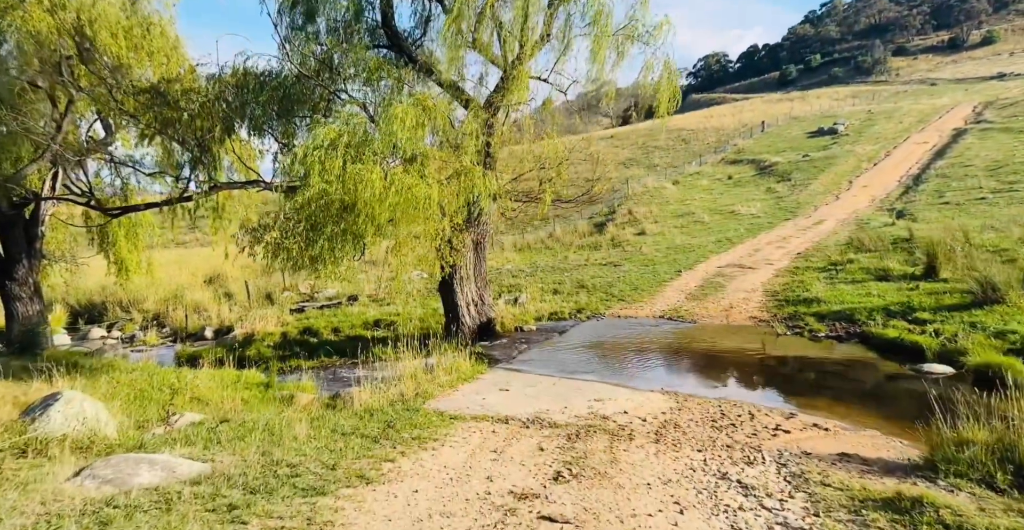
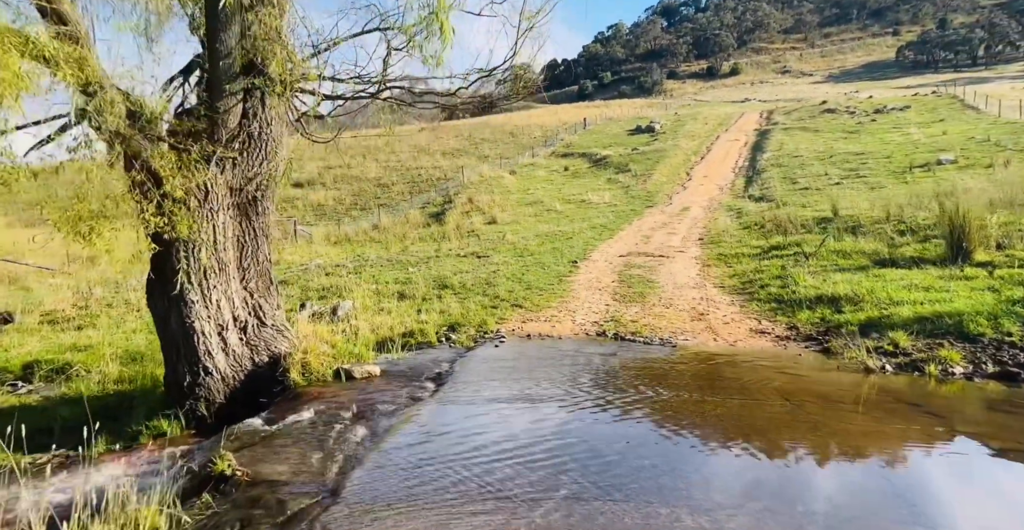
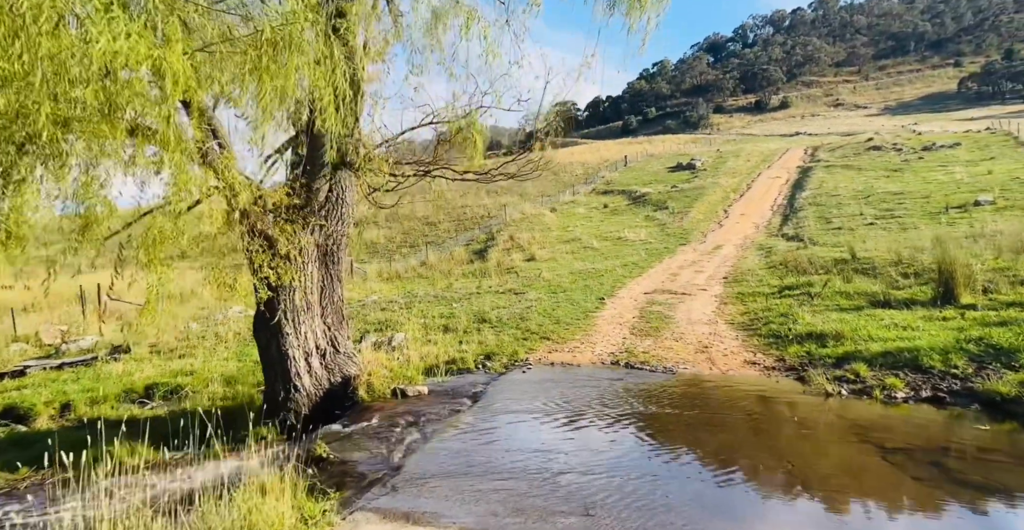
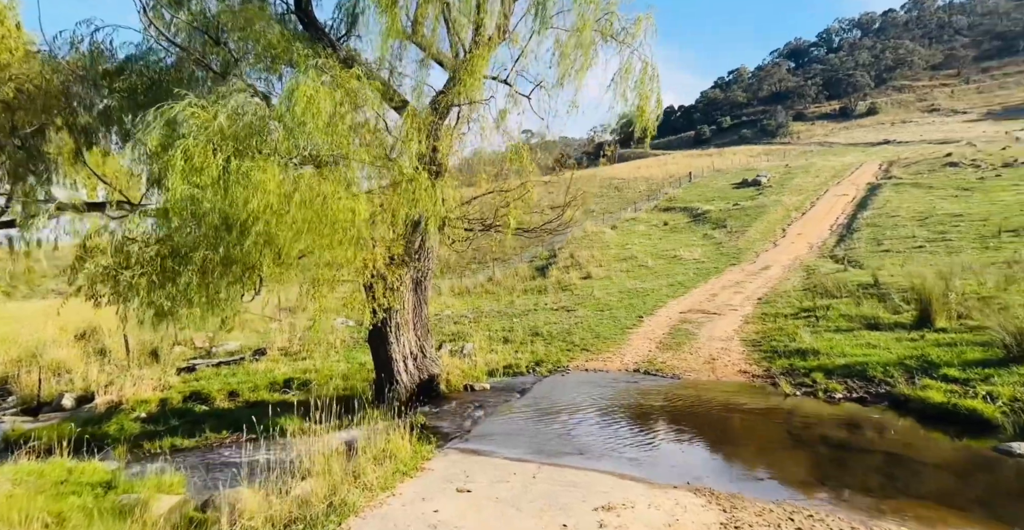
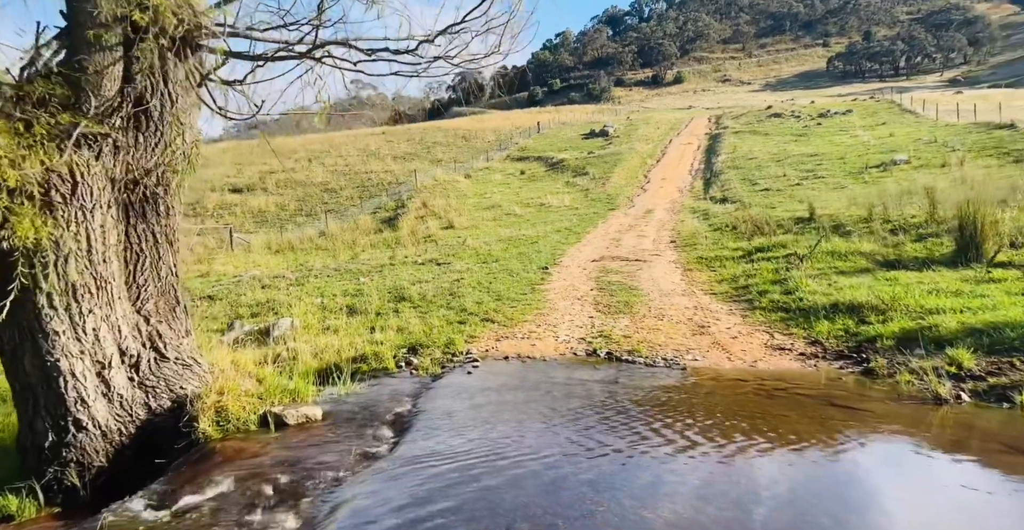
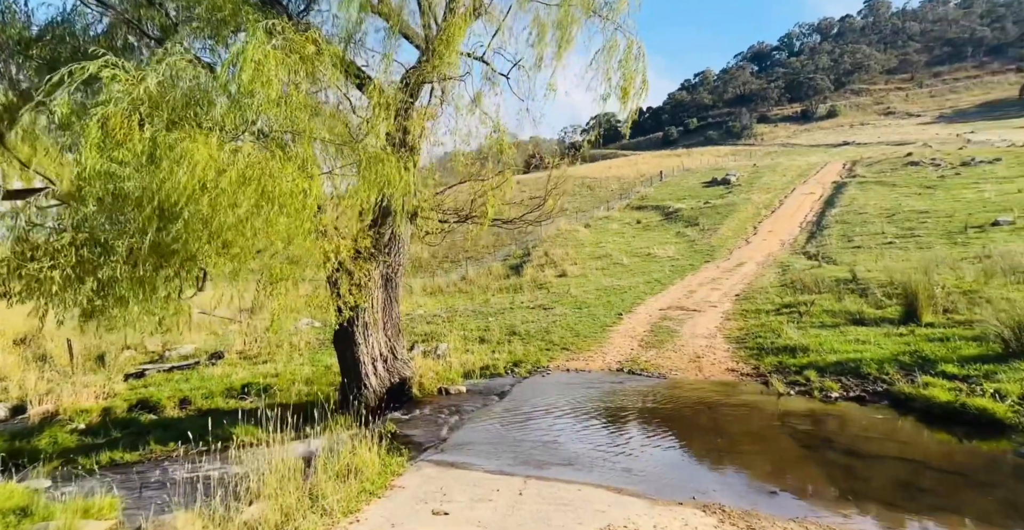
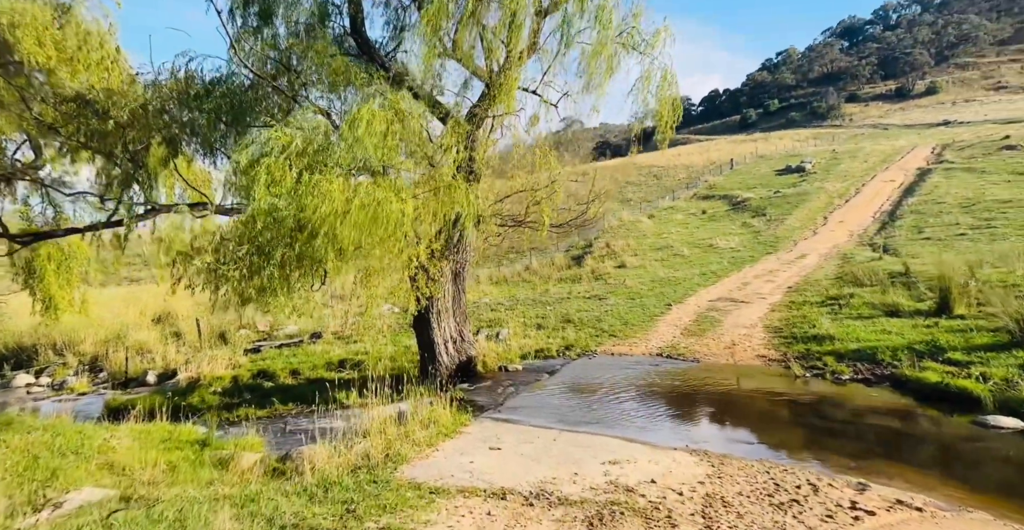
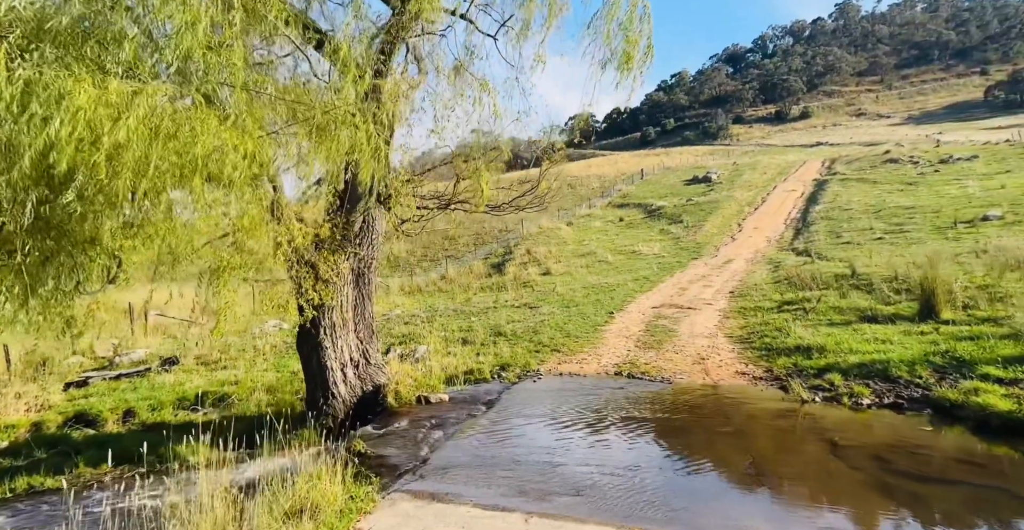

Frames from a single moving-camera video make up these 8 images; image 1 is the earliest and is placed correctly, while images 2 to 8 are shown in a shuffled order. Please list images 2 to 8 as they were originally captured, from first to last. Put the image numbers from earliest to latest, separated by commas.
7, 4, 6, 8, 3, 2, 5
